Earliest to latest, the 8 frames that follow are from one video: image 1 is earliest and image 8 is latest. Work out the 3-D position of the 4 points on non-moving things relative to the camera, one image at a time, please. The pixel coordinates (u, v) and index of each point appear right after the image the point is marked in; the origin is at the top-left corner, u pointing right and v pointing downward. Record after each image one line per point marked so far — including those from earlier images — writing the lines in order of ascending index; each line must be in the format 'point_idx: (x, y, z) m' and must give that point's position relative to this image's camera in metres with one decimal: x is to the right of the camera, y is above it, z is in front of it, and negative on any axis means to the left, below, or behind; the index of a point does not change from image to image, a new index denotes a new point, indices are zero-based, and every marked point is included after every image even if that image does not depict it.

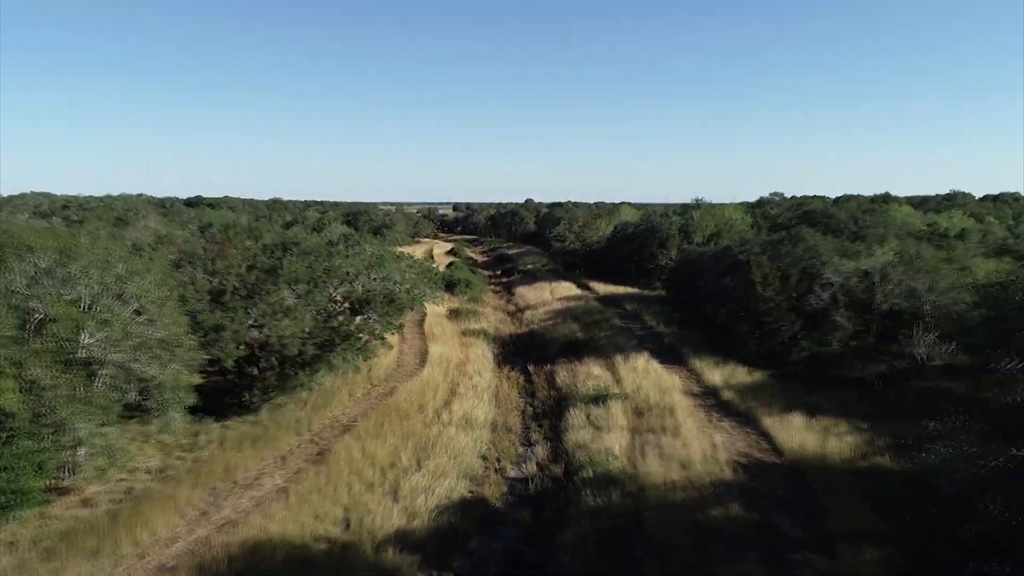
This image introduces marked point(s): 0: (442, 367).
0: (-0.8, -0.9, +8.0) m
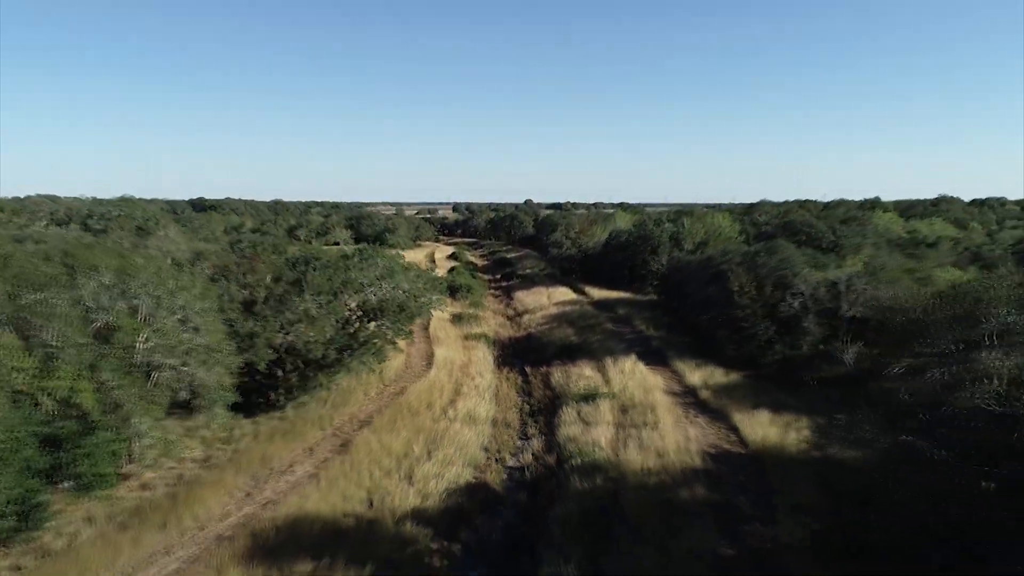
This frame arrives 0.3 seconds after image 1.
0: (-0.8, -1.0, +8.8) m
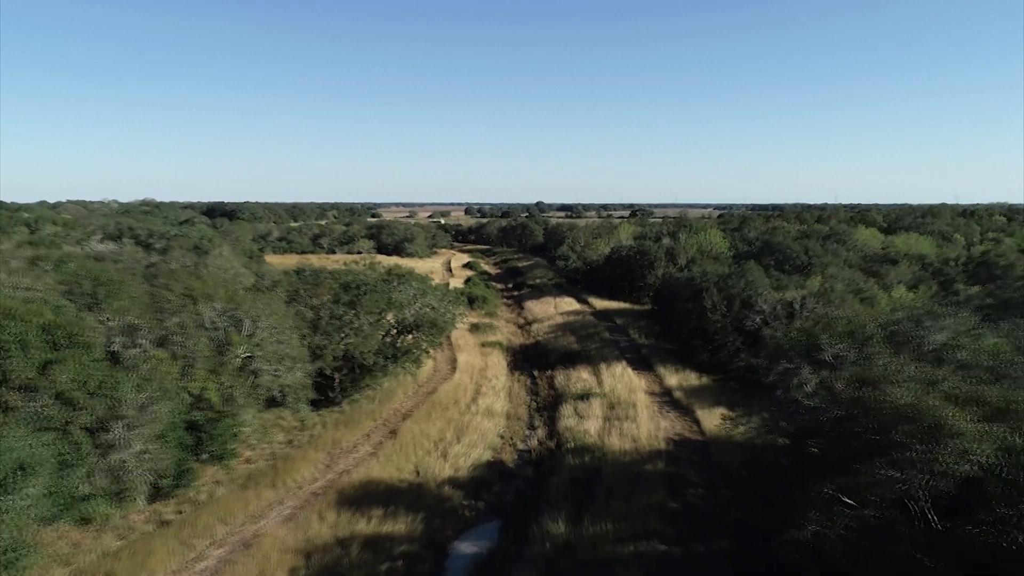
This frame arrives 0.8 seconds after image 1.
0: (-0.7, -1.2, +10.5) m
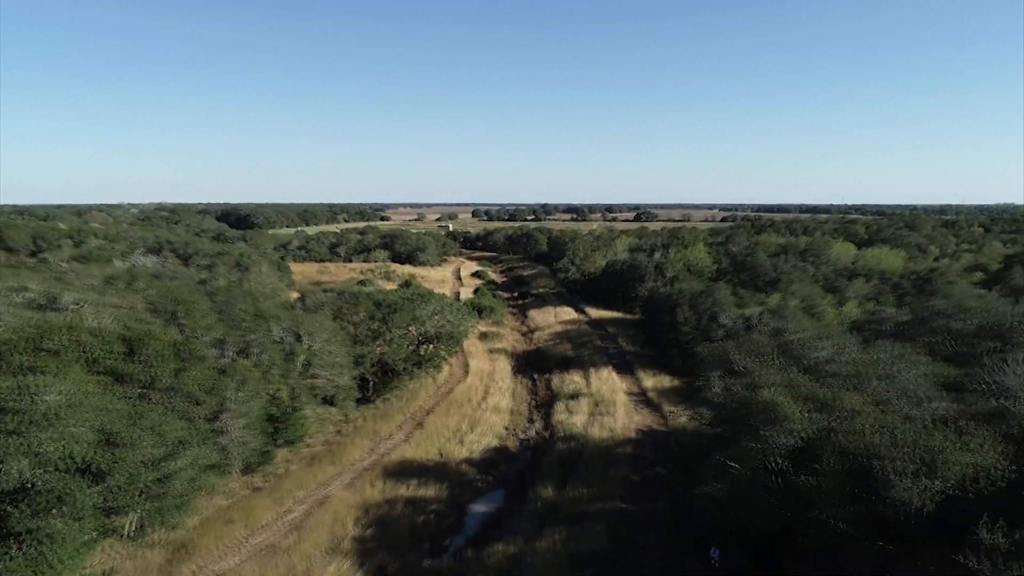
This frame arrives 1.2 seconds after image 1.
0: (-0.6, -1.5, +12.5) m
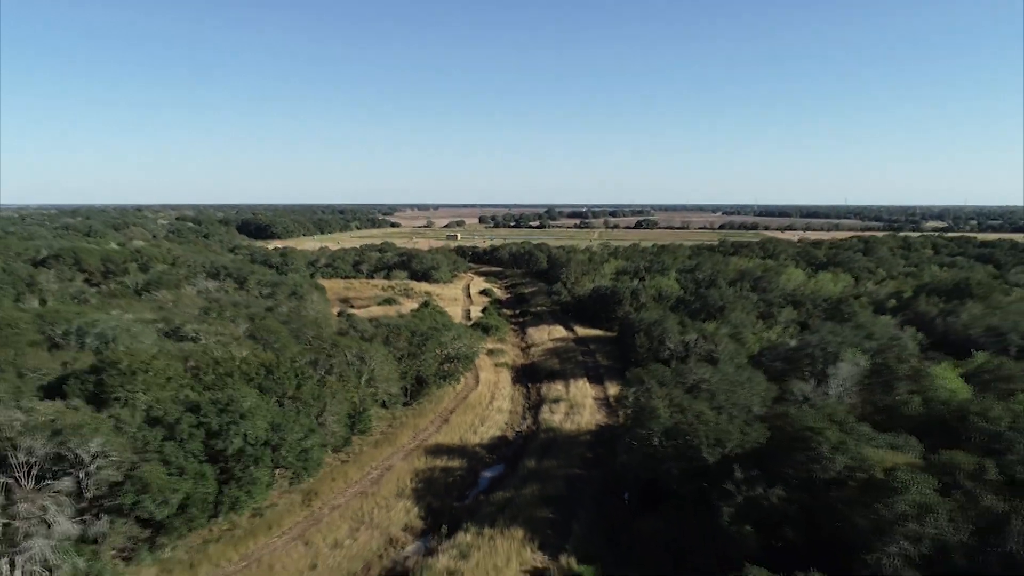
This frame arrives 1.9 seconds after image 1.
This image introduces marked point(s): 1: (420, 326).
0: (-0.6, -2.2, +16.7) m
1: (-2.2, -0.9, +16.9) m
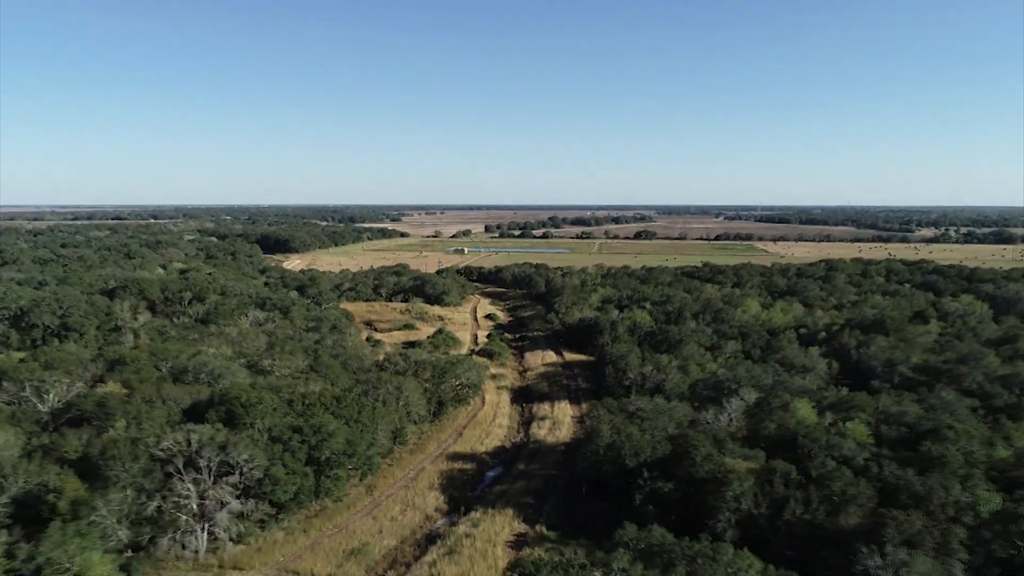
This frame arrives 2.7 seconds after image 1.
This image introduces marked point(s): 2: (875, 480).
0: (-0.7, -3.5, +21.6) m
1: (-2.2, -2.2, +21.9) m
2: (+6.0, -3.2, +12.0) m
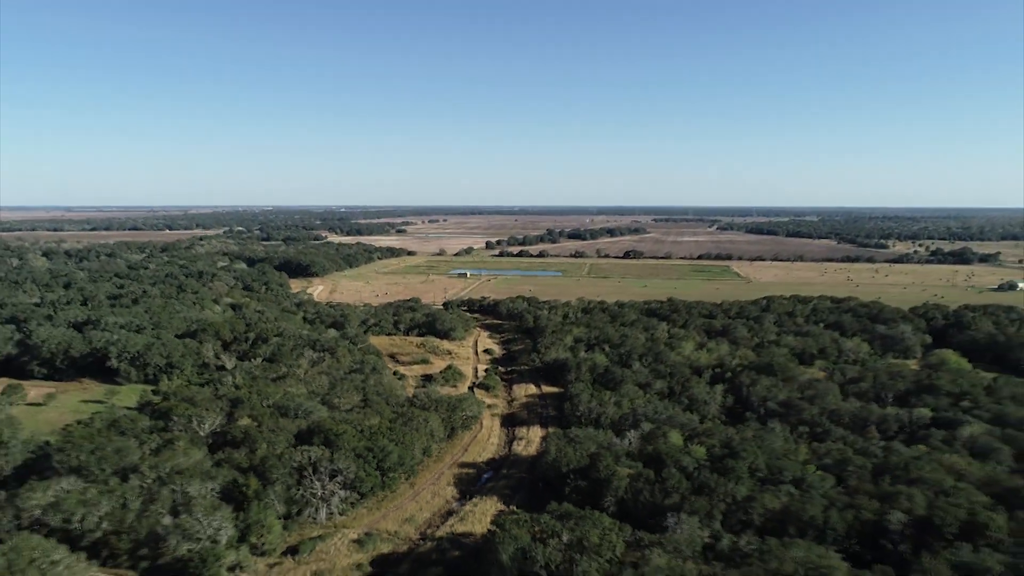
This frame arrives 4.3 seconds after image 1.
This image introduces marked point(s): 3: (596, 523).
0: (-1.1, -6.1, +31.5) m
1: (-2.7, -4.8, +31.8) m
2: (+5.5, -5.8, +21.9) m
3: (+2.2, -6.2, +19.0) m
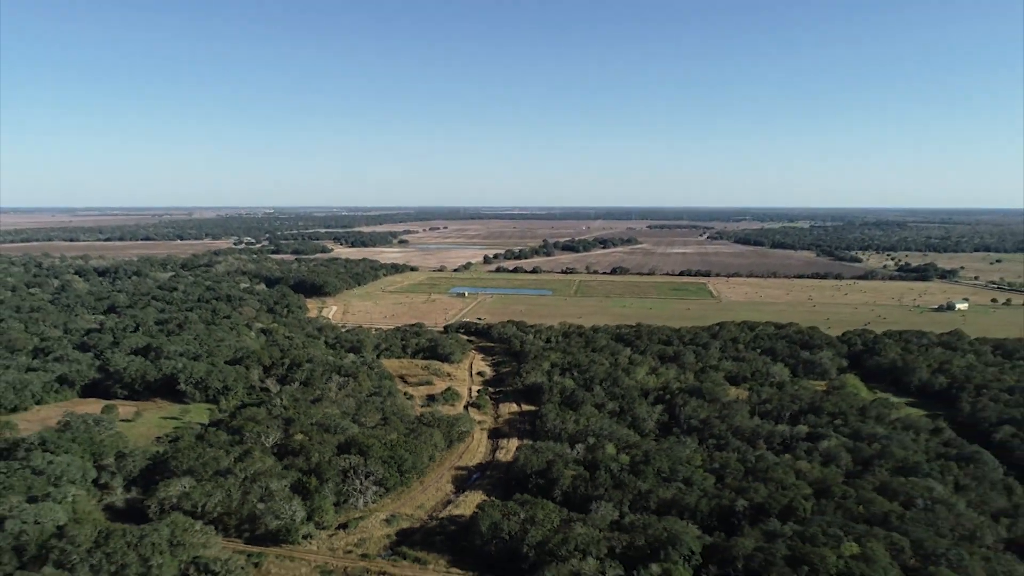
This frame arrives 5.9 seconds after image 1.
0: (-2.1, -8.7, +41.4) m
1: (-3.6, -7.4, +41.7) m
2: (+4.6, -8.4, +31.8) m
3: (+1.3, -8.8, +28.9) m
